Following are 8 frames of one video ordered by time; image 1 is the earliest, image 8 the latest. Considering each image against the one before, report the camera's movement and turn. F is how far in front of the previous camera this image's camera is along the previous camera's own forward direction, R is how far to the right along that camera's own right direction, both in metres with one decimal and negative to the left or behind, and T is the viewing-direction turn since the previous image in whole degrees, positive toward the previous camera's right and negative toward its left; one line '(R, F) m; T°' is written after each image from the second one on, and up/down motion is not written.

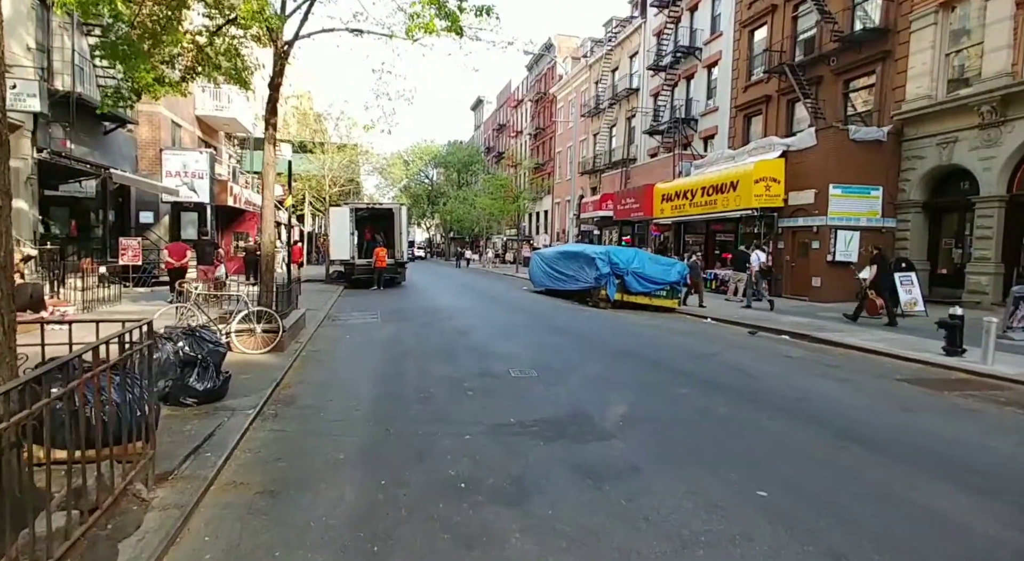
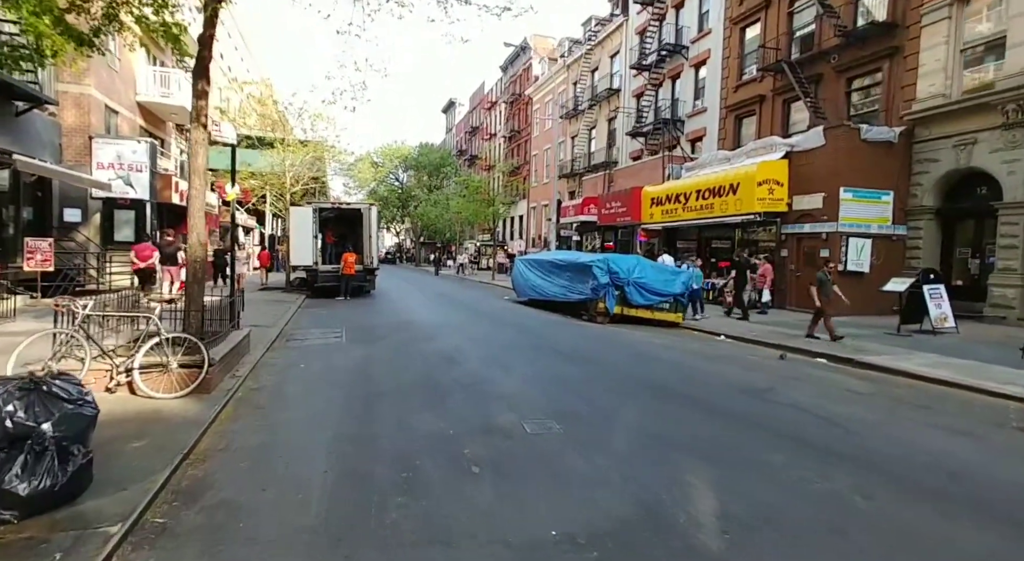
(-0.4, +1.9) m; +3°
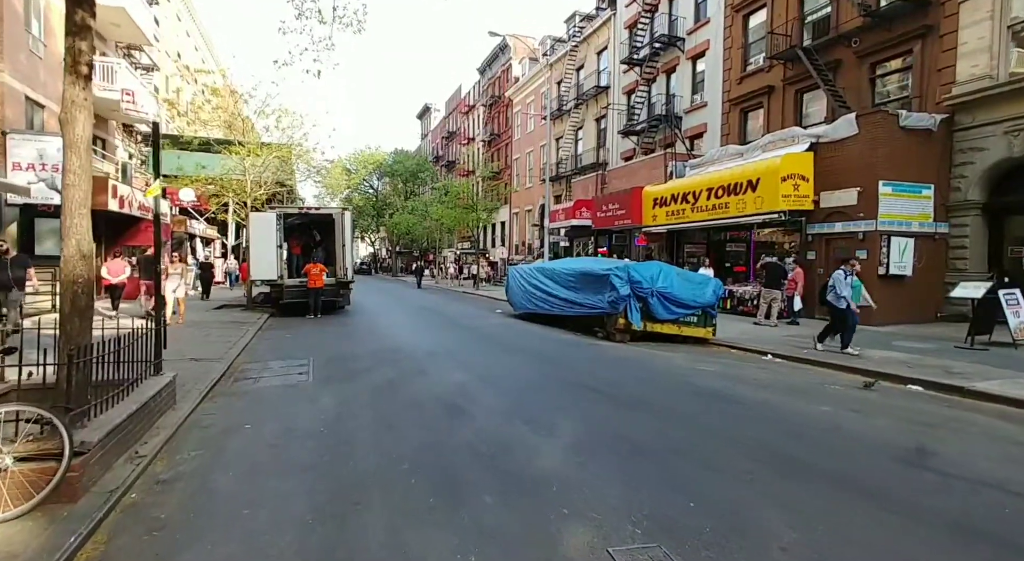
(-0.6, +2.2) m; +2°
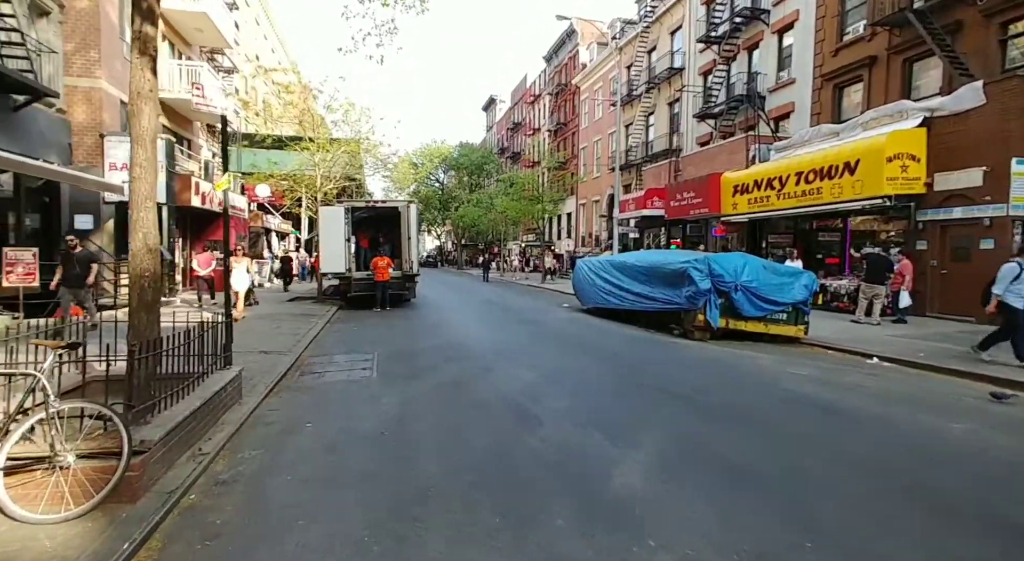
(-0.1, +0.6) m; -7°
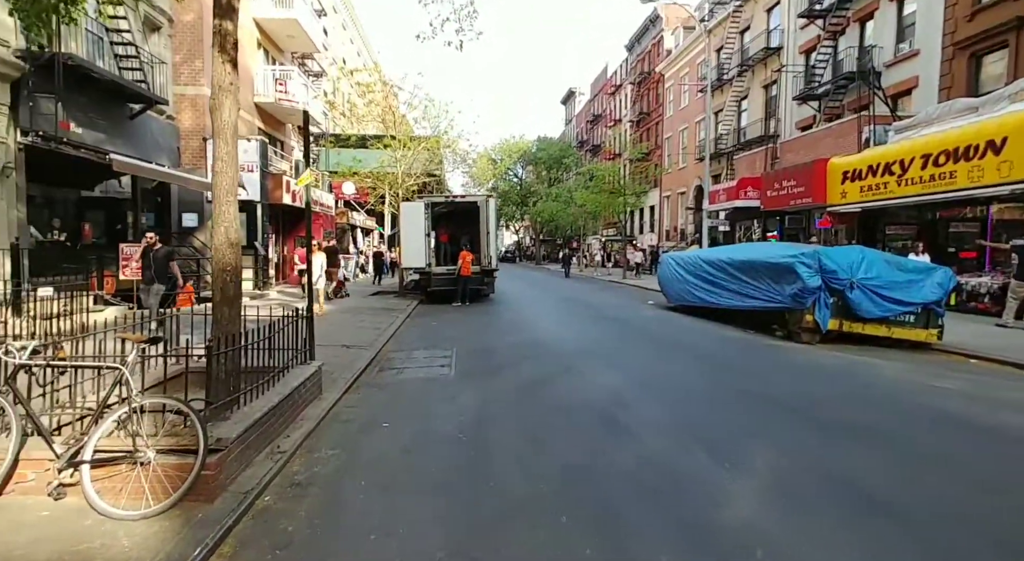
(-0.1, +0.5) m; -8°
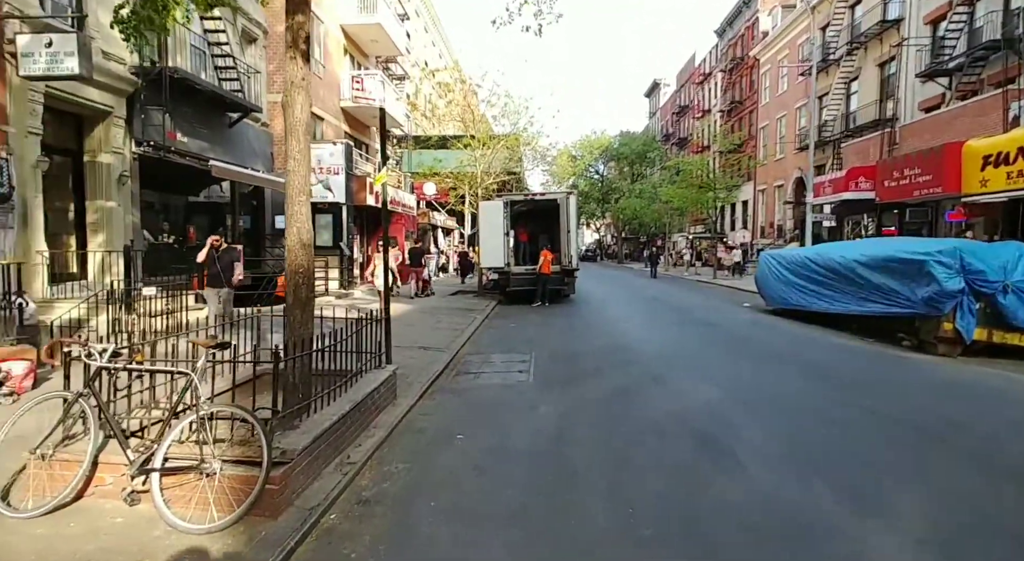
(0.0, +0.5) m; -8°
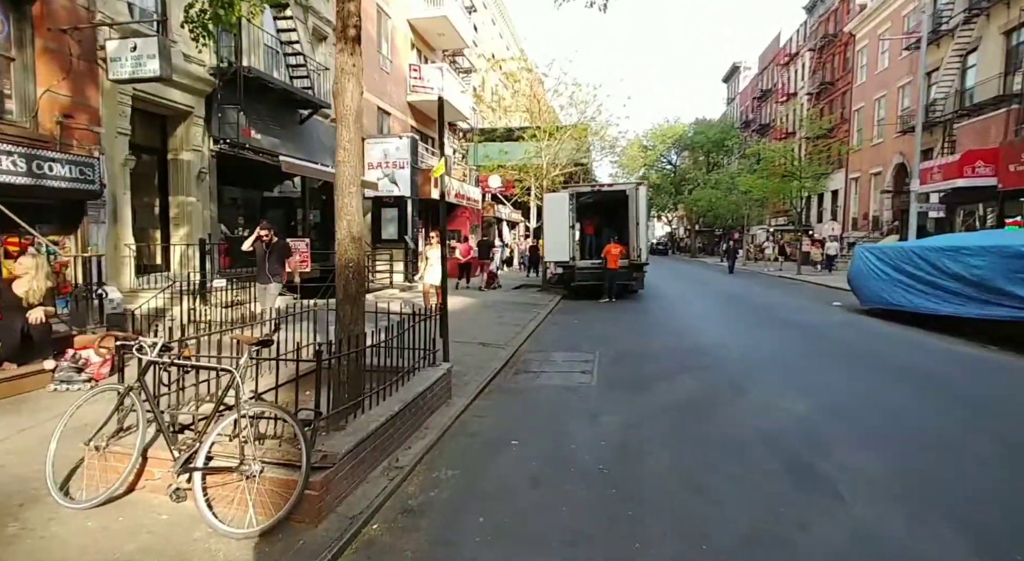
(+0.1, +0.4) m; -7°
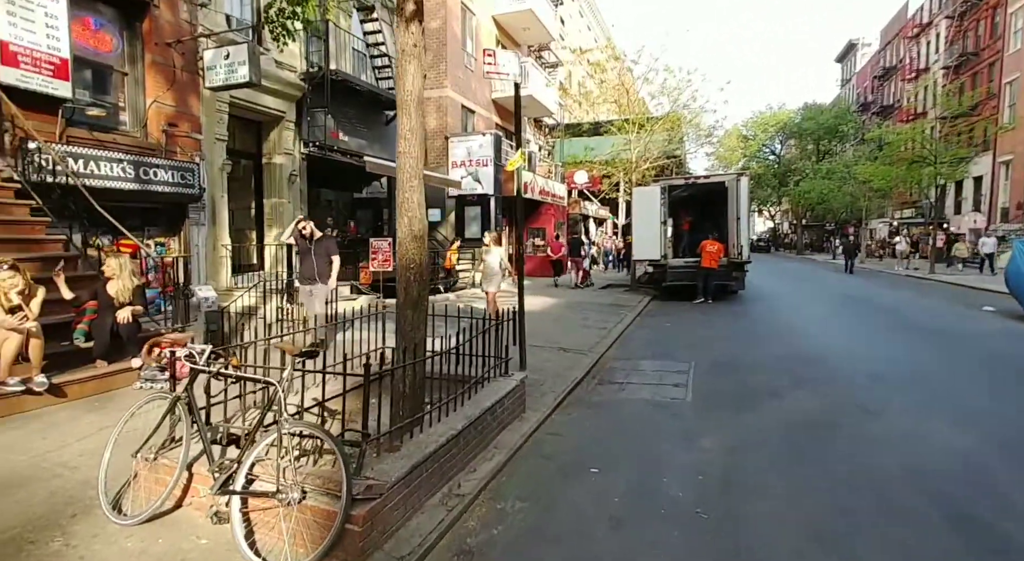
(+0.1, +0.7) m; -9°
